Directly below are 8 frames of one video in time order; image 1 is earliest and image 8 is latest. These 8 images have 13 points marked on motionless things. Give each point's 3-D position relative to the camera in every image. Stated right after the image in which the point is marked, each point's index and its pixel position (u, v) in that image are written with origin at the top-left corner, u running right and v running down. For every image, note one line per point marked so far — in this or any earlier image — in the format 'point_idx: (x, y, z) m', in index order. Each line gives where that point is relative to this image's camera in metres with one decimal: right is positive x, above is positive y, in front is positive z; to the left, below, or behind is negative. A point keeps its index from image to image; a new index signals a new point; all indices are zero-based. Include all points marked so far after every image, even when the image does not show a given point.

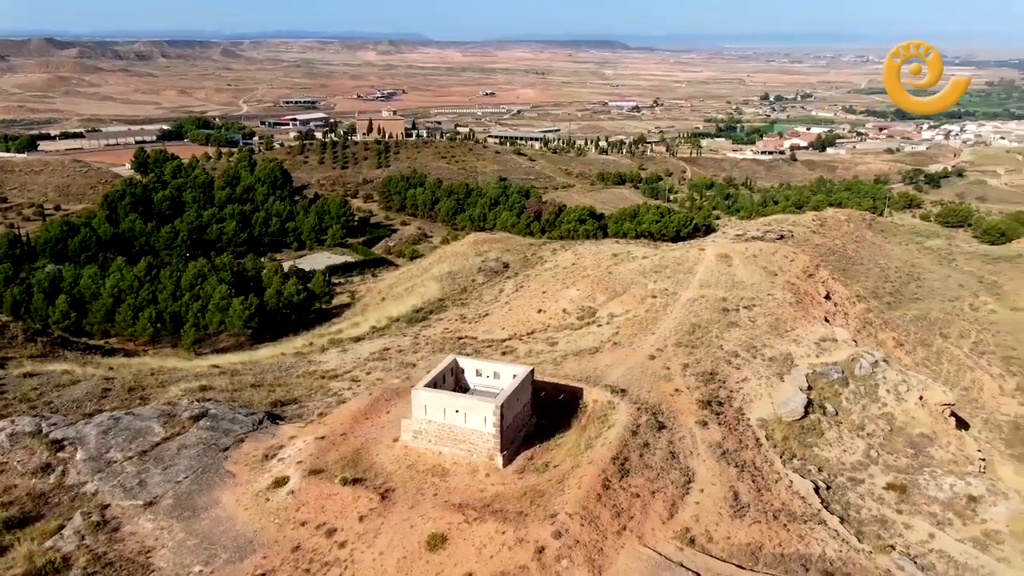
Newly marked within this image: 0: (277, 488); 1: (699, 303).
0: (-3.2, -2.7, +10.7) m
1: (+4.7, -0.4, +19.4) m
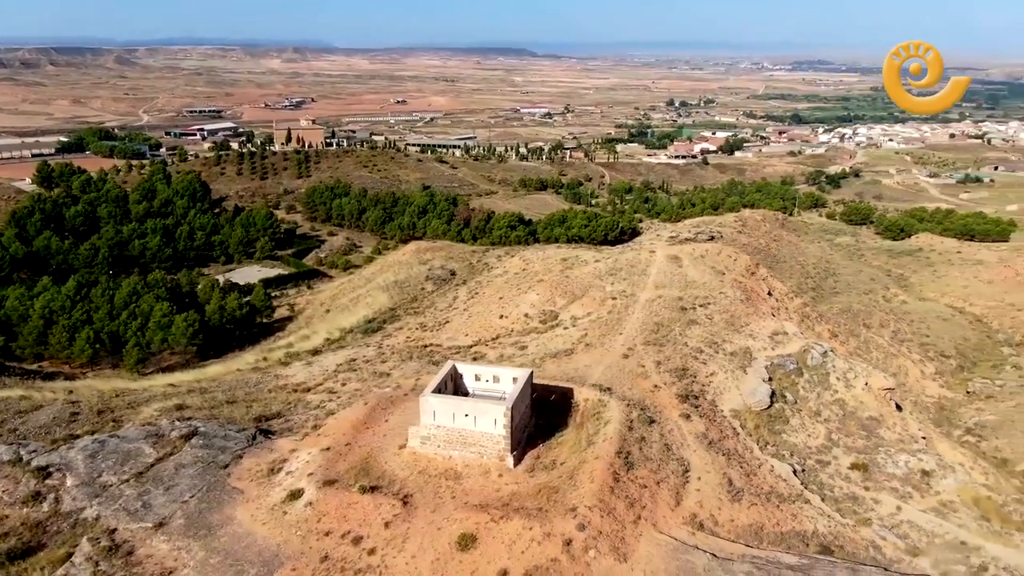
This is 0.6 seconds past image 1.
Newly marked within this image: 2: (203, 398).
0: (-3.0, -2.9, +10.7) m
1: (+3.8, -0.4, +20.3) m
2: (-6.6, -2.3, +16.7) m
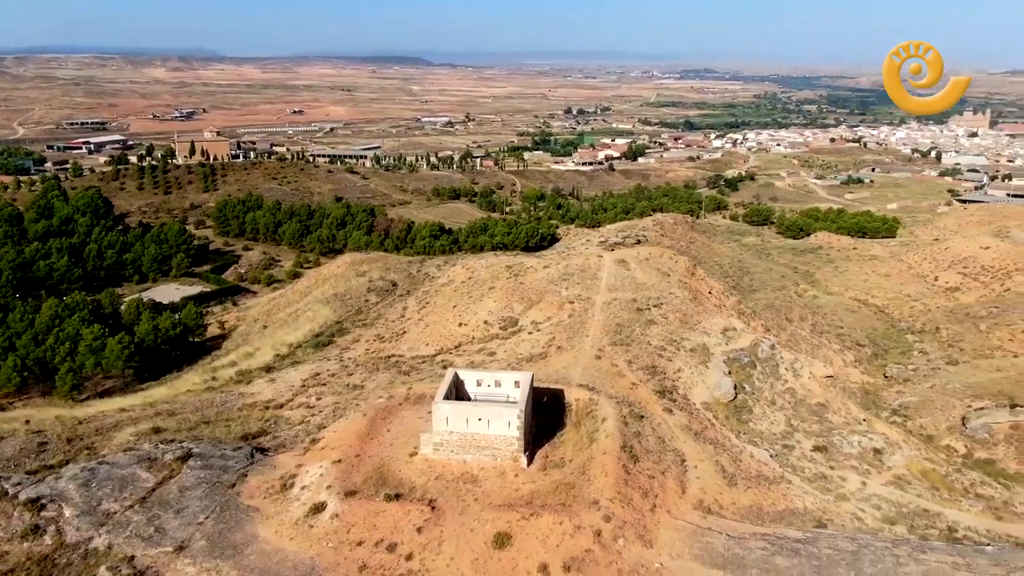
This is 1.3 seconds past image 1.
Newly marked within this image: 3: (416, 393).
0: (-2.7, -3.1, +10.8) m
1: (+2.8, -0.5, +21.1) m
2: (-7.0, -2.7, +16.3) m
3: (-1.8, -2.0, +14.6) m
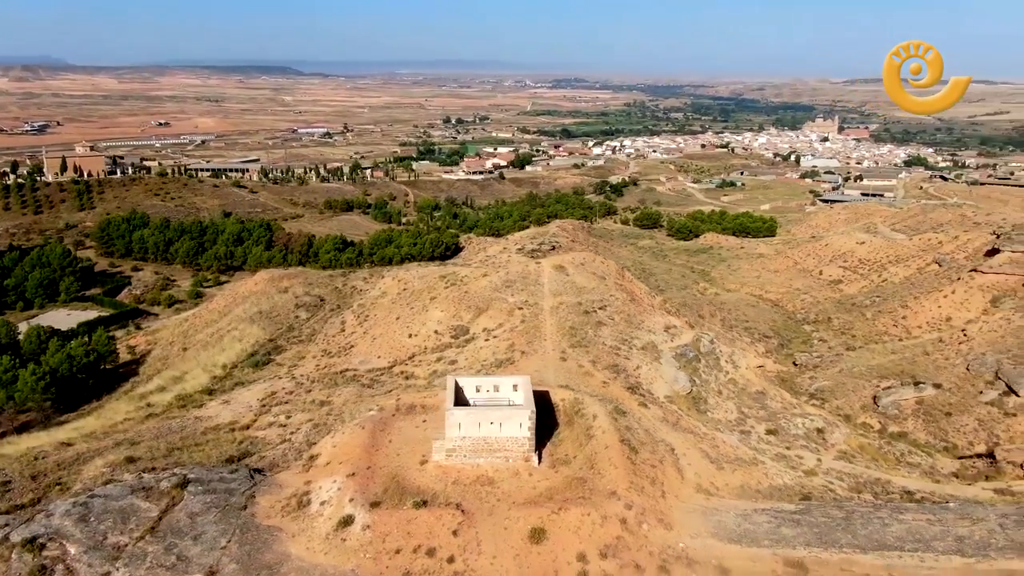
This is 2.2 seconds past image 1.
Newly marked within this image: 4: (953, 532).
0: (-2.3, -3.3, +10.9) m
1: (+1.4, -0.6, +21.9) m
2: (-7.4, -3.2, +15.6) m
3: (-2.0, -2.2, +14.8) m
4: (+6.3, -3.5, +11.2) m
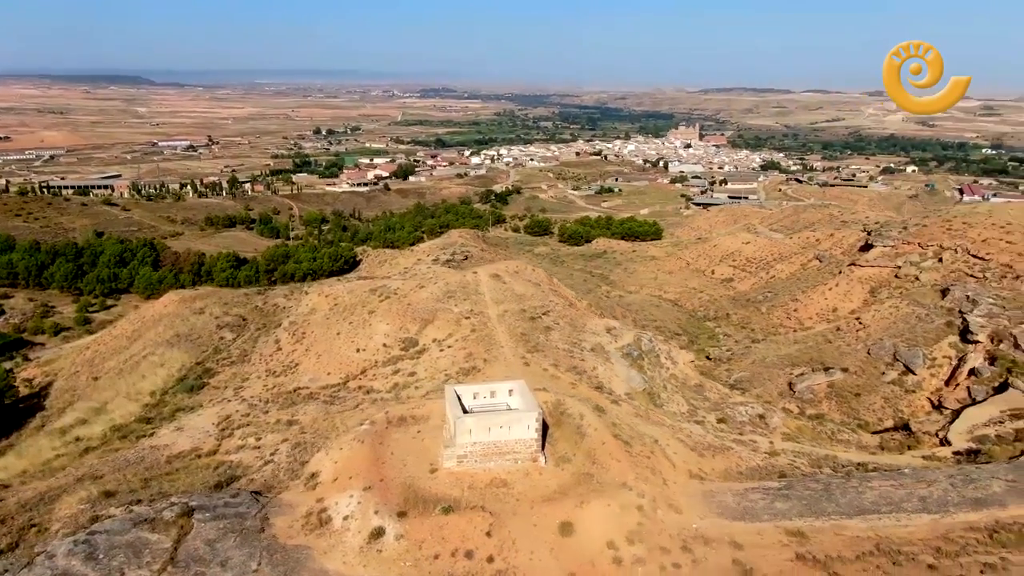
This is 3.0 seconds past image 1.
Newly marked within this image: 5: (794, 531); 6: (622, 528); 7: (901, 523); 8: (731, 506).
0: (-1.9, -3.5, +11.1) m
1: (-0.1, -0.8, +22.6) m
2: (-7.7, -3.7, +14.9) m
3: (-2.3, -2.5, +15.0) m
4: (+6.6, -3.4, +12.7) m
5: (+4.2, -3.6, +11.6) m
6: (+1.6, -3.5, +11.3) m
7: (+5.9, -3.6, +11.8) m
8: (+3.4, -3.4, +12.2) m
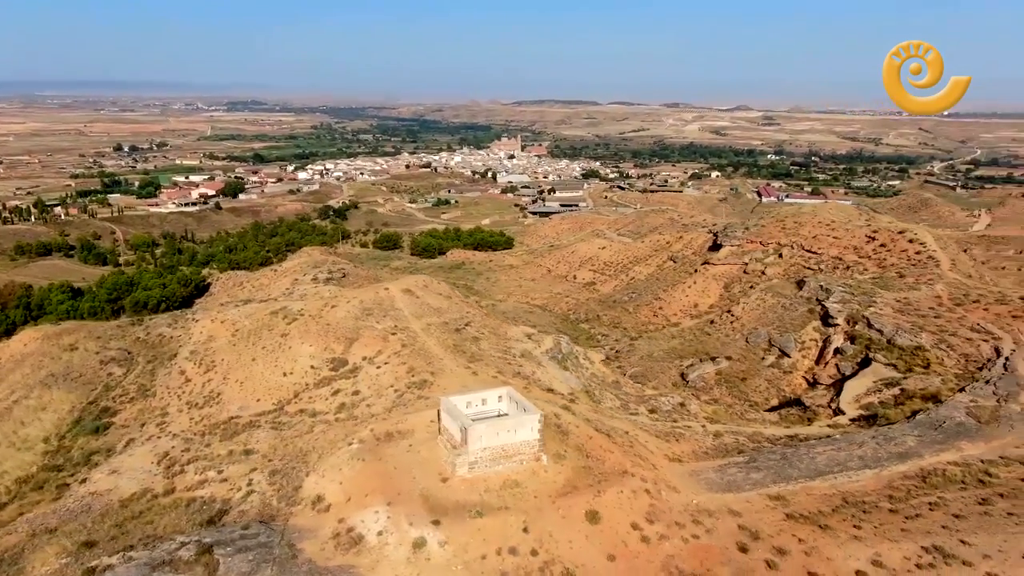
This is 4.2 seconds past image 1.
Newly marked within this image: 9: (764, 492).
0: (-1.3, -3.8, +11.4) m
1: (-2.3, -1.2, +23.1) m
2: (-7.8, -4.4, +13.9) m
3: (-2.6, -2.8, +15.2) m
4: (+6.5, -3.2, +15.0) m
5: (+4.5, -3.5, +13.3) m
6: (+2.0, -3.5, +12.4) m
7: (+6.1, -3.4, +13.9) m
8: (+3.6, -3.4, +13.7) m
9: (+4.3, -3.5, +13.4) m
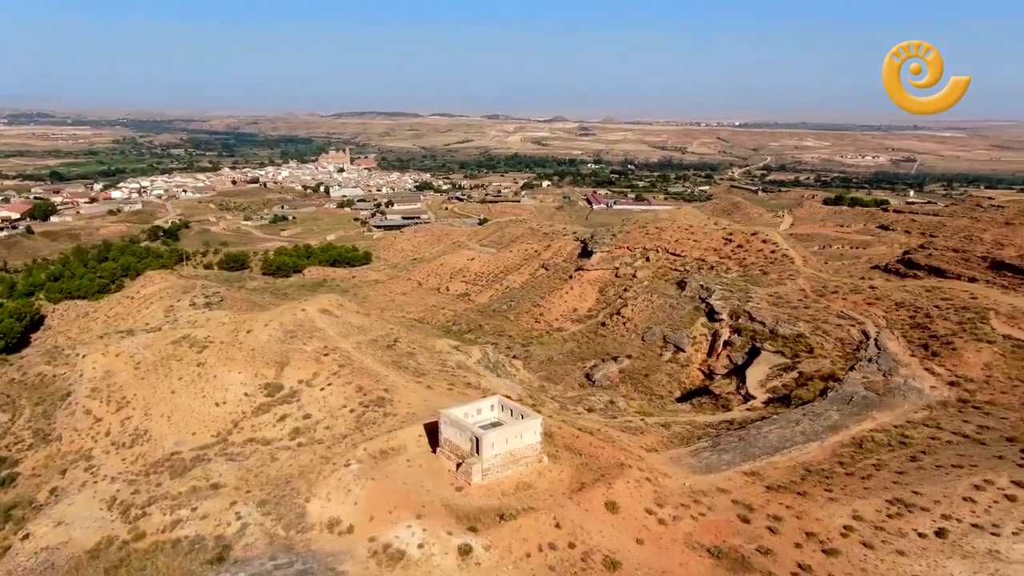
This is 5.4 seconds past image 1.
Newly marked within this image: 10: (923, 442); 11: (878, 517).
0: (-0.7, -4.1, +11.9) m
1: (-4.3, -1.8, +23.2) m
2: (-7.5, -5.0, +12.9) m
3: (-2.8, -3.2, +15.4) m
4: (+6.2, -3.1, +17.1) m
5: (+4.6, -3.6, +15.0) m
6: (+2.4, -3.6, +13.6) m
7: (+6.0, -3.4, +16.0) m
8: (+3.6, -3.5, +15.3) m
9: (+4.4, -3.5, +15.1) m
10: (+8.5, -3.2, +16.2) m
11: (+6.1, -3.8, +13.1) m
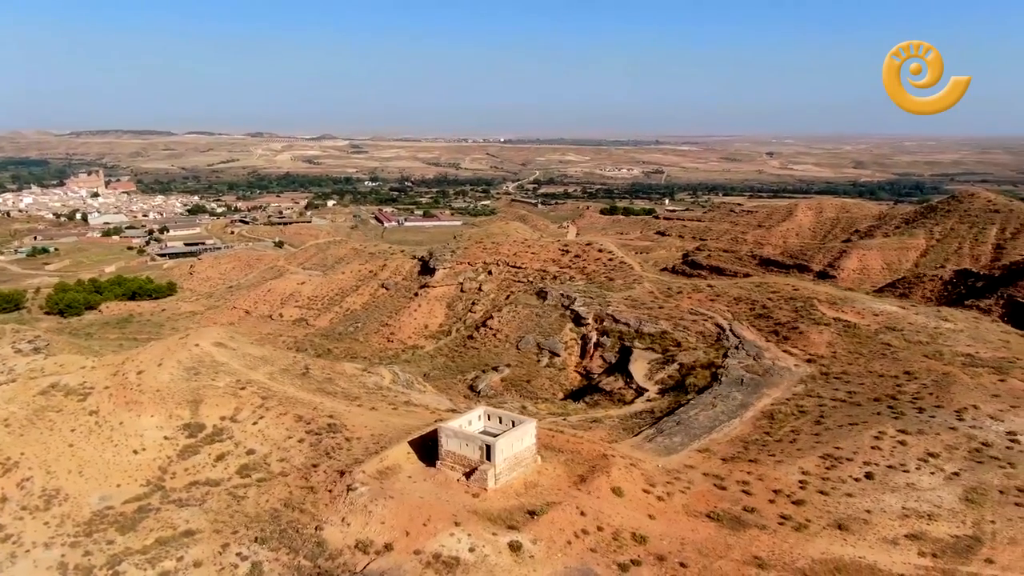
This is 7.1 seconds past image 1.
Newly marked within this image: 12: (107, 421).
0: (+0.1, -4.3, +13.0) m
1: (-6.7, -2.6, +22.7) m
2: (-6.7, -5.7, +12.0) m
3: (-3.0, -3.7, +15.6) m
4: (+5.2, -3.1, +19.9) m
5: (+4.2, -3.6, +17.4) m
6: (+2.5, -3.8, +15.4) m
7: (+5.3, -3.4, +18.8) m
8: (+3.2, -3.6, +17.4) m
9: (+4.0, -3.6, +17.5) m
10: (+7.7, -3.0, +19.7) m
11: (+6.3, -3.7, +16.0) m
12: (-10.7, -3.6, +20.8) m
